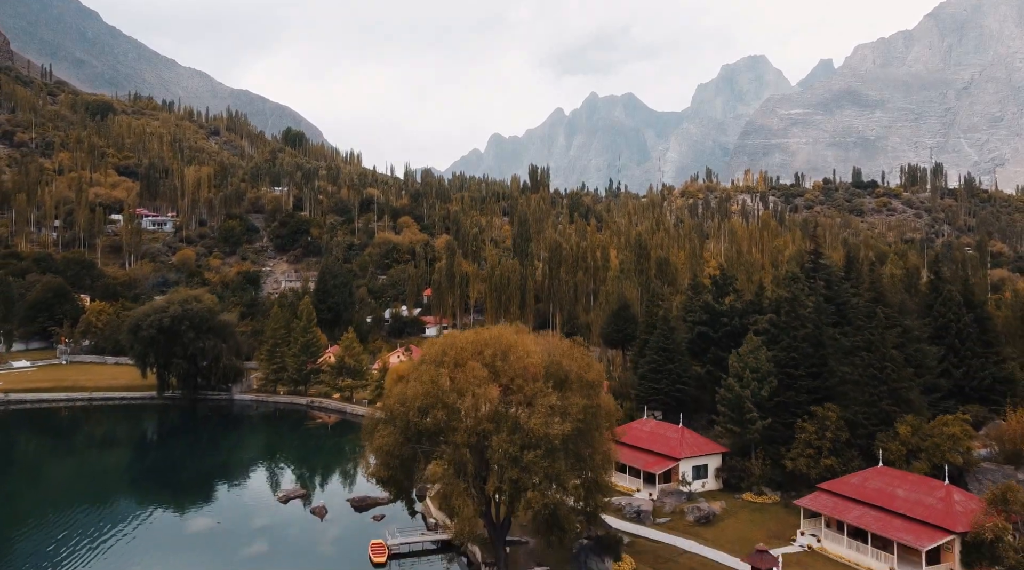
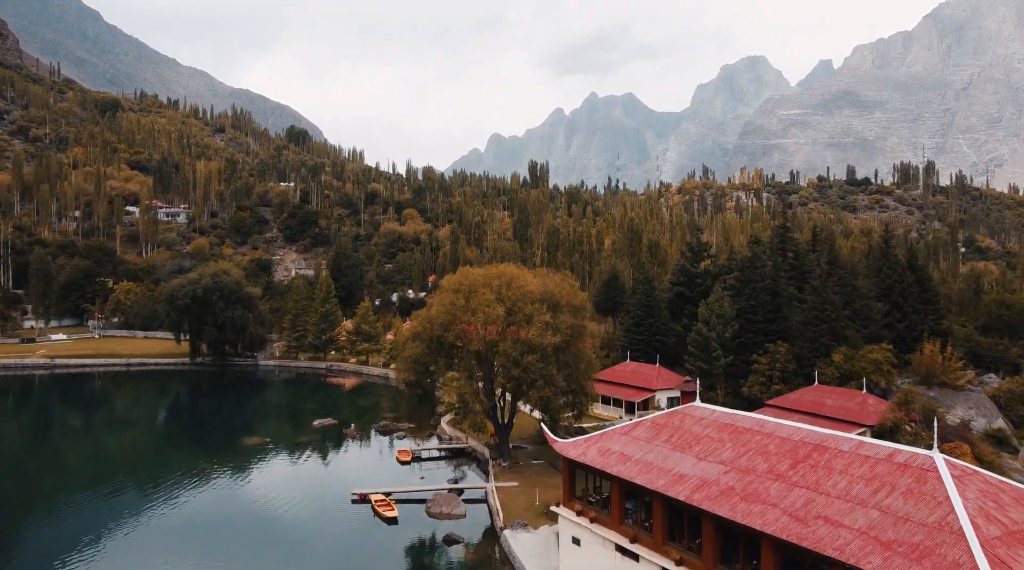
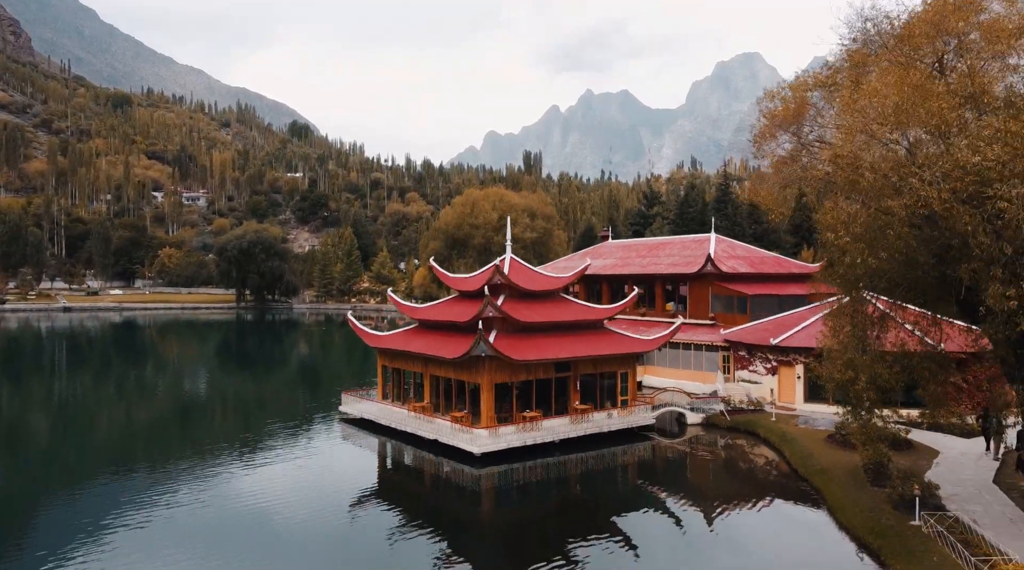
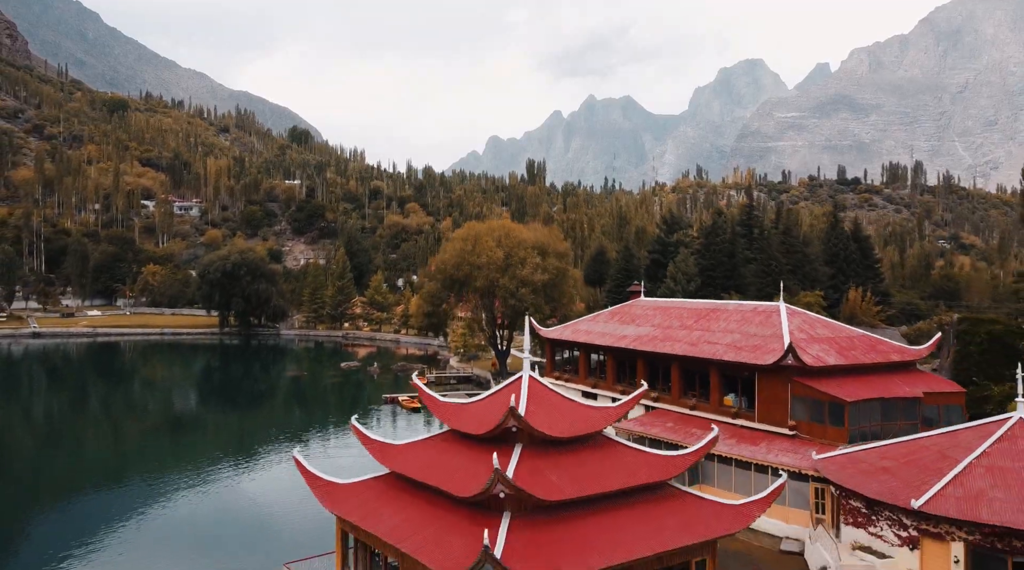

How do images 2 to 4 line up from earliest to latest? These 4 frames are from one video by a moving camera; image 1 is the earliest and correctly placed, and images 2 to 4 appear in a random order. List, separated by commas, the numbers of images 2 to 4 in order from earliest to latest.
2, 4, 3
